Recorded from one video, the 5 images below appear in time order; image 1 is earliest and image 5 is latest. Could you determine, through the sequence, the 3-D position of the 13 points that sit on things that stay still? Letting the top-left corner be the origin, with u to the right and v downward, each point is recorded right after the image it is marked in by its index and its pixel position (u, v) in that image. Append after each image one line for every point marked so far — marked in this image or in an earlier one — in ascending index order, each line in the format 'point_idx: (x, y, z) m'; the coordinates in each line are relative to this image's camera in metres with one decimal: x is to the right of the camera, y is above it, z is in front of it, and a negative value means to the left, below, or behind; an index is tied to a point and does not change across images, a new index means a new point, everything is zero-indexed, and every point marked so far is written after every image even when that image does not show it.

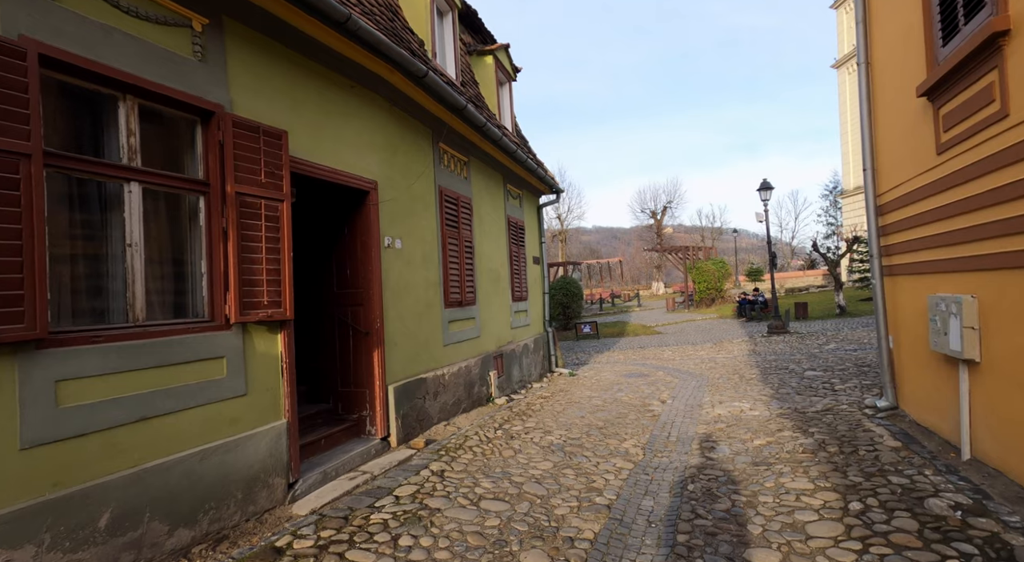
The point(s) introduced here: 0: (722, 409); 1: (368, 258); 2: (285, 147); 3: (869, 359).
0: (+2.7, -1.7, +7.4) m
1: (-1.3, +0.2, +5.1) m
2: (-1.6, +0.9, +3.9) m
3: (+7.0, -1.6, +11.0) m
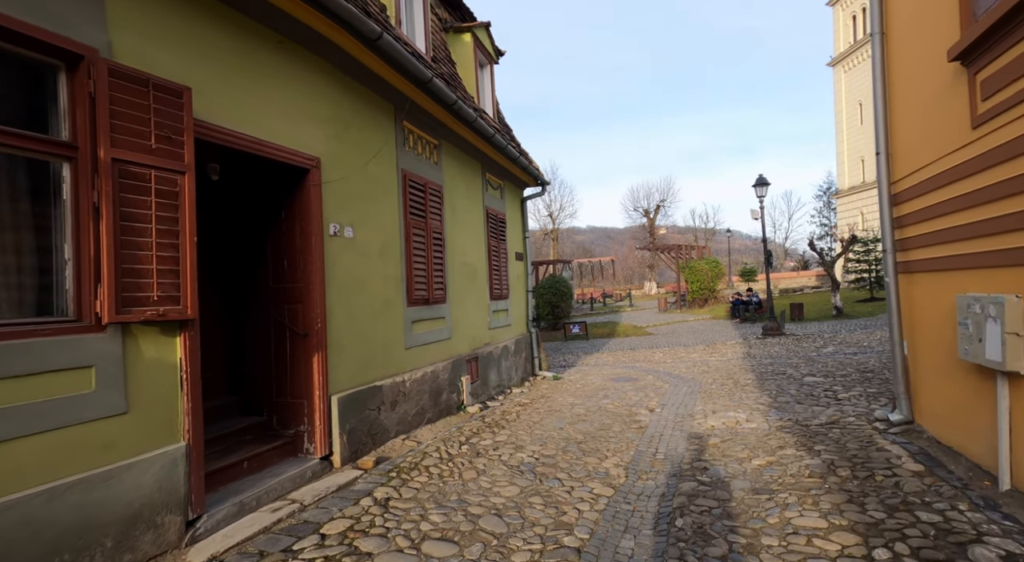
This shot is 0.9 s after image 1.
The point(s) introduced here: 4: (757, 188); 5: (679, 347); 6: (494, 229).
0: (+2.4, -1.7, +6.7) m
1: (-1.6, +0.3, +4.4) m
2: (-1.9, +1.0, +3.2) m
3: (+6.6, -1.6, +10.4) m
4: (+7.3, +2.8, +16.9) m
5: (+4.8, -1.9, +16.2) m
6: (-0.3, +0.9, +9.3) m
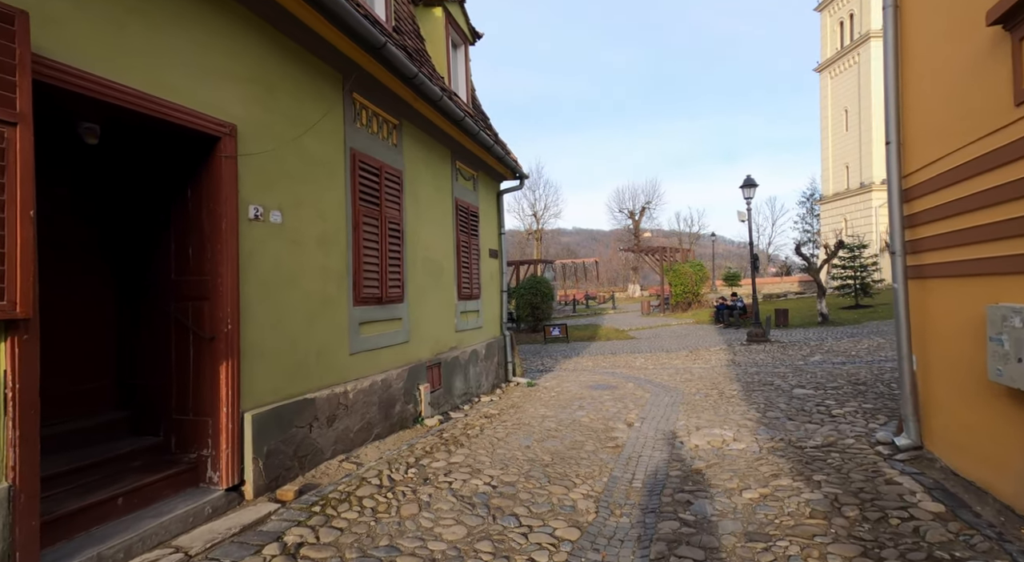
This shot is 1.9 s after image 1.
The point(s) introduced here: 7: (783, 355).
0: (+2.0, -1.7, +6.0) m
1: (-1.9, +0.3, +3.6) m
2: (-2.1, +1.0, +2.4) m
3: (+6.1, -1.7, +9.8) m
4: (+6.7, +2.6, +16.4) m
5: (+4.1, -2.0, +15.6) m
6: (-0.7, +0.9, +8.5) m
7: (+6.6, -1.8, +13.8) m
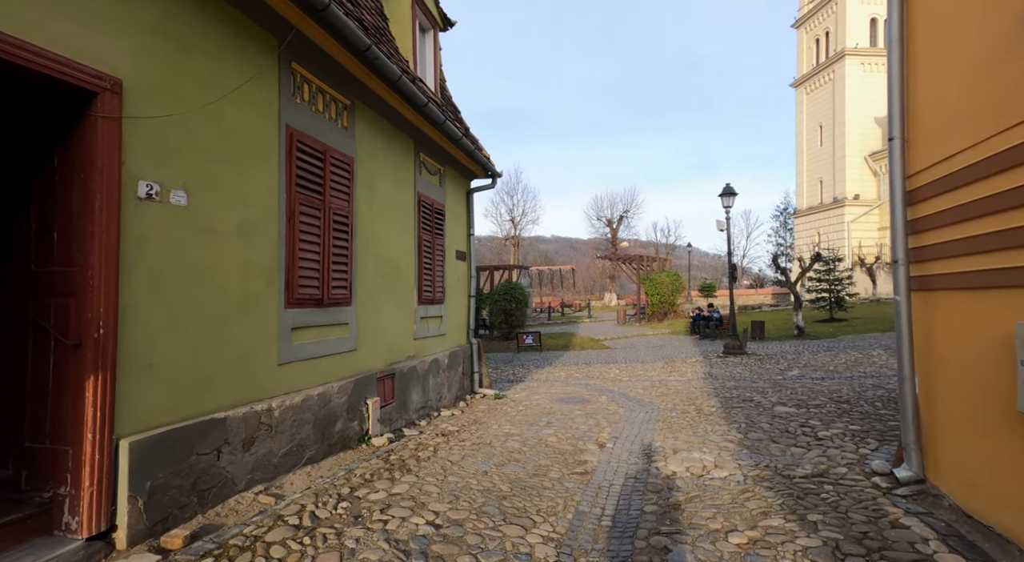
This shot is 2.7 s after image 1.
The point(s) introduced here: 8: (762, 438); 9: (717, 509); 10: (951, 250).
0: (+1.6, -1.8, +5.4) m
1: (-2.1, +0.3, +2.9) m
2: (-2.3, +1.1, +1.7) m
3: (+5.5, -1.9, +9.4) m
4: (+6.0, +2.3, +16.0) m
5: (+3.3, -2.2, +15.1) m
6: (-1.2, +0.8, +7.9) m
7: (+5.9, -2.1, +13.4) m
8: (+2.9, -1.8, +6.6) m
9: (+1.5, -1.7, +4.2) m
10: (+3.2, +0.2, +4.2) m
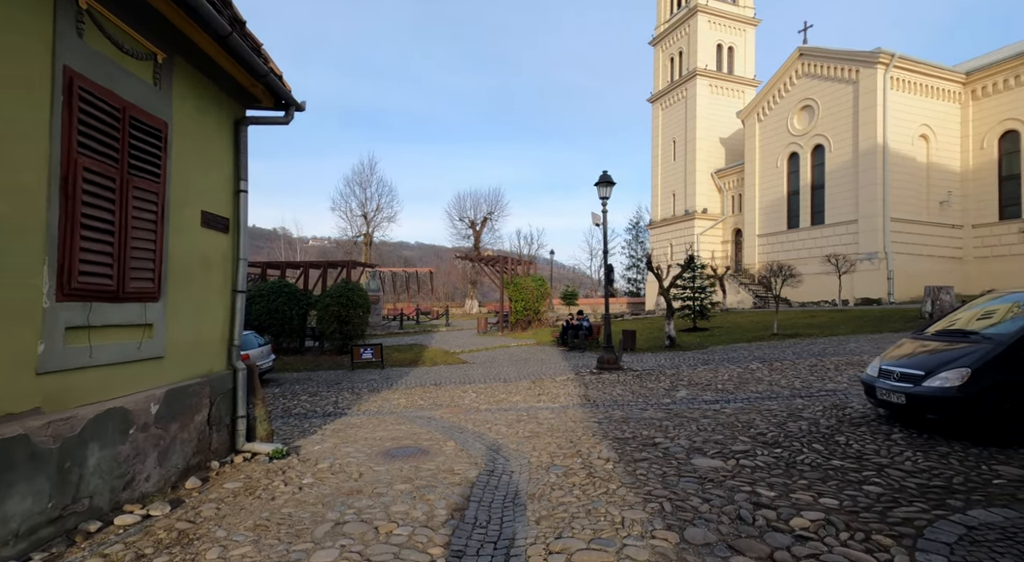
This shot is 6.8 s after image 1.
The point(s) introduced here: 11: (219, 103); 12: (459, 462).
0: (+0.3, -1.6, +2.3) m
1: (-2.6, +0.6, -1.1) m
2: (-2.5, +1.4, -2.2) m
3: (+3.2, -1.9, +7.1) m
4: (+2.1, +2.3, +13.7) m
5: (-0.3, -2.2, +12.0) m
6: (-2.9, +1.0, +4.0) m
7: (+2.6, -2.1, +11.0) m
8: (+1.3, -1.7, +3.7) m
9: (+0.5, -1.5, +1.1) m
10: (+2.2, +0.4, +1.5) m
11: (-2.9, +1.8, +5.7) m
12: (-0.6, -2.0, +6.2) m
